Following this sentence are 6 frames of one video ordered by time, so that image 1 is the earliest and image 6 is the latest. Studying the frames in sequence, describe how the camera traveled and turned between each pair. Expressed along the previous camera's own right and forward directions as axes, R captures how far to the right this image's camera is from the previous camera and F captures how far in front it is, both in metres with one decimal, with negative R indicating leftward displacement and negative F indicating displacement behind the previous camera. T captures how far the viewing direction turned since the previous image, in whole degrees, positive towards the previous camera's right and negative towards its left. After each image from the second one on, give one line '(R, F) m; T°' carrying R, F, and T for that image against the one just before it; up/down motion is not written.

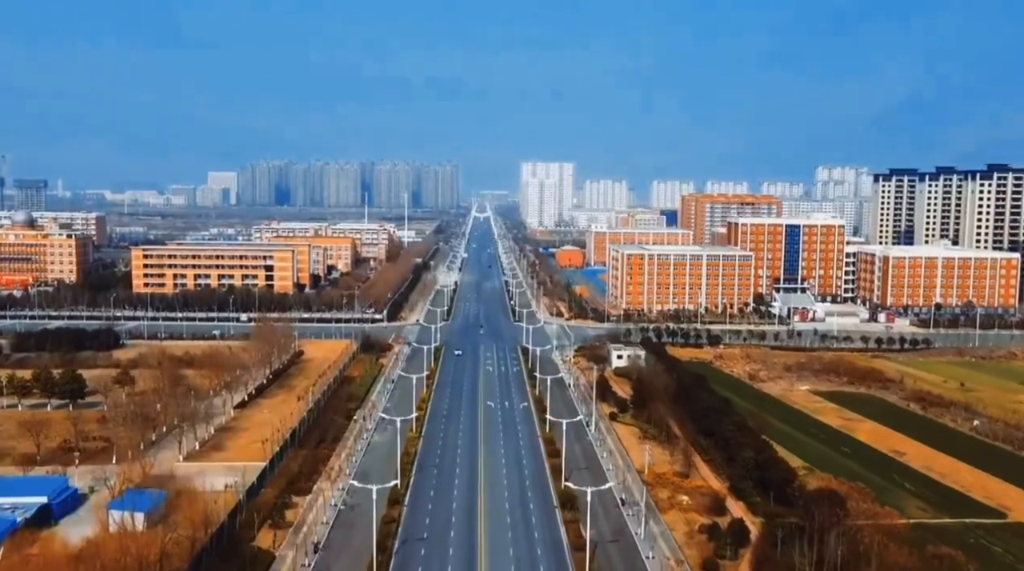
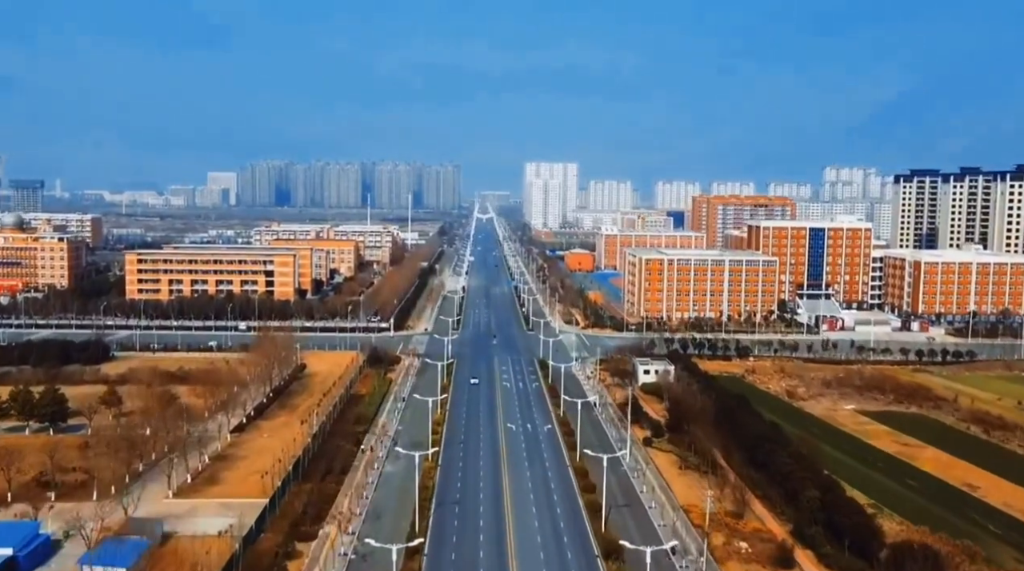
(-0.4, +1.4) m; 0°
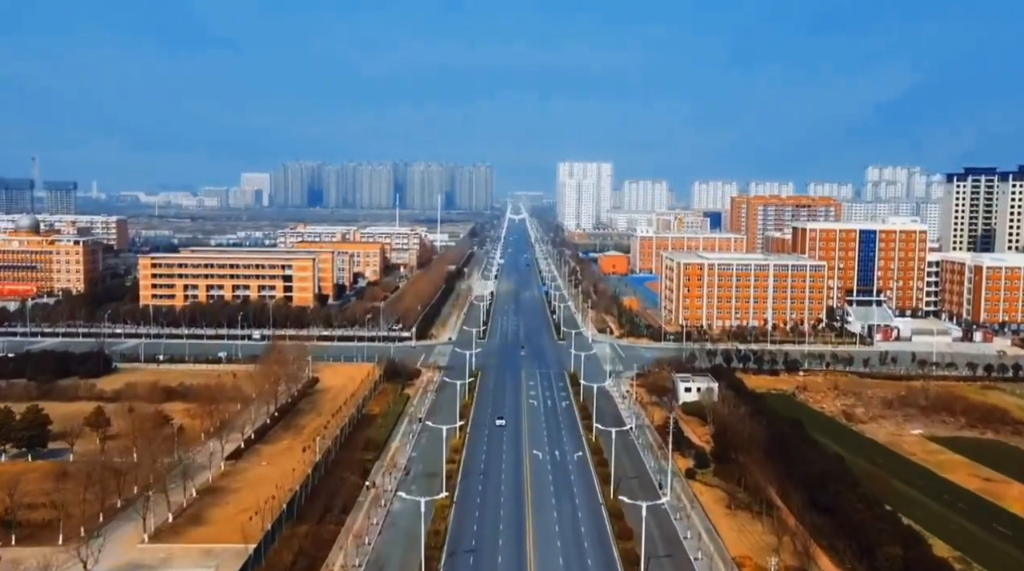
(+0.1, +1.5) m; -2°
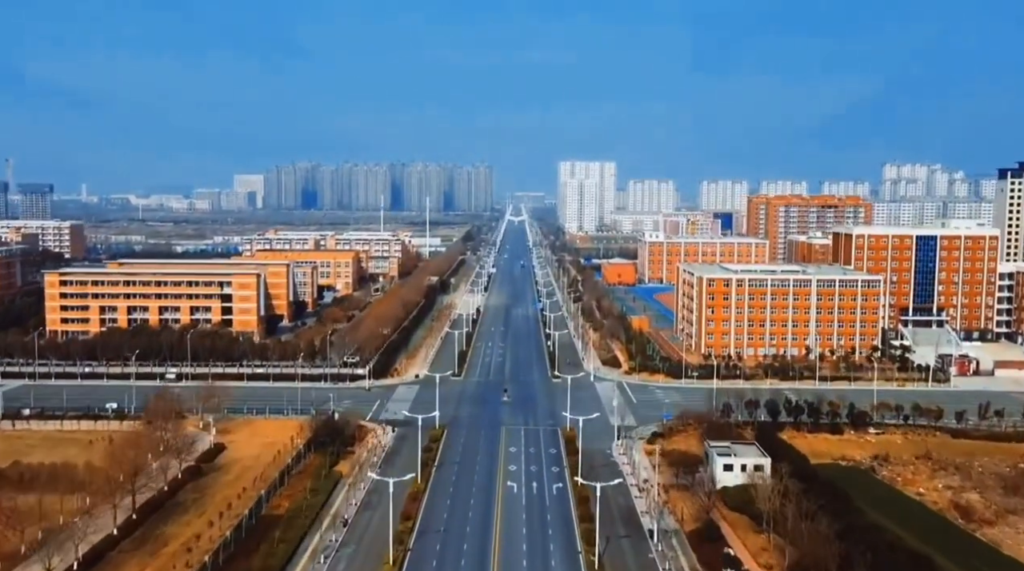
(+0.4, +4.8) m; 0°
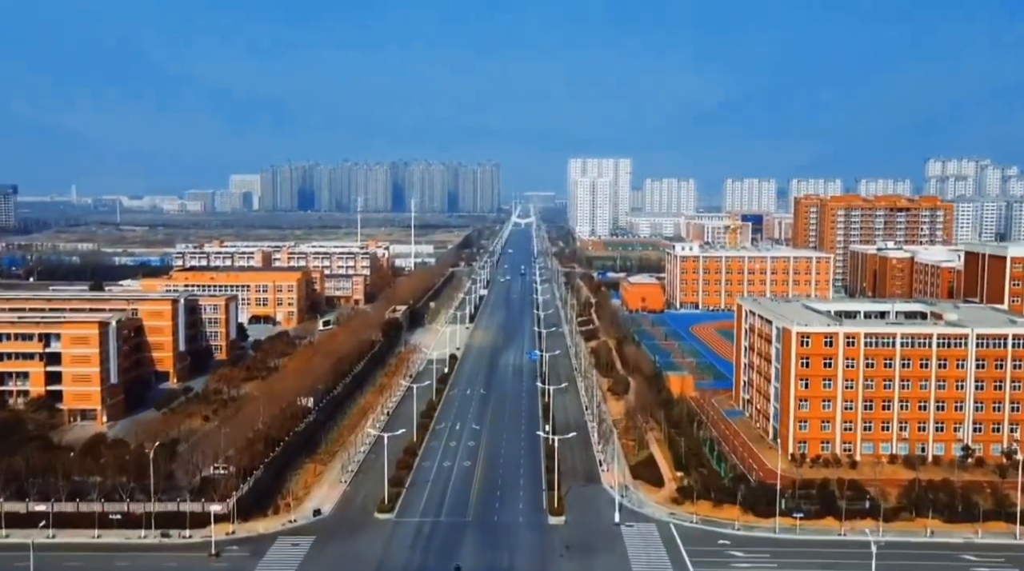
(+0.5, +7.9) m; -1°
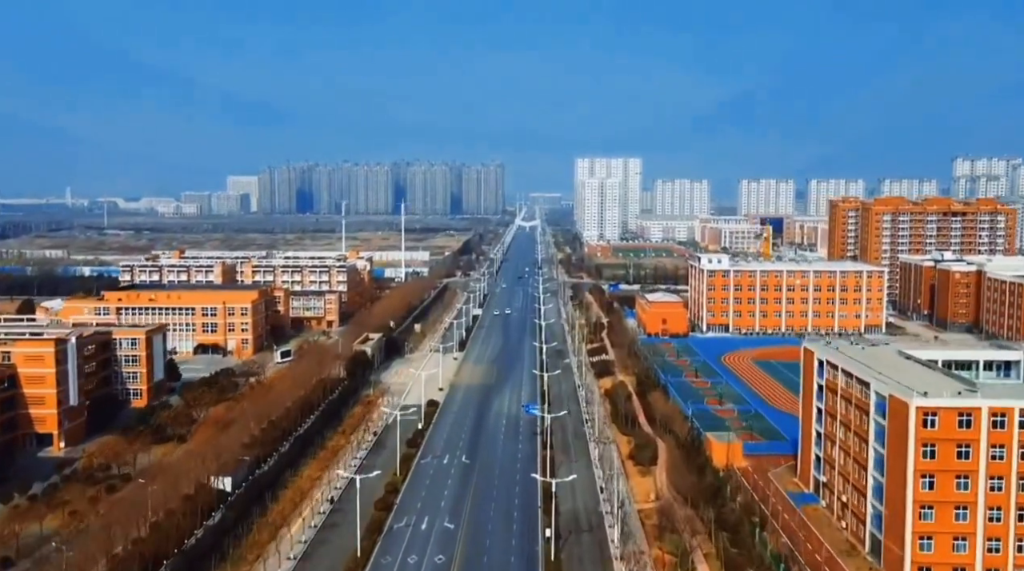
(+0.2, +4.3) m; 0°
